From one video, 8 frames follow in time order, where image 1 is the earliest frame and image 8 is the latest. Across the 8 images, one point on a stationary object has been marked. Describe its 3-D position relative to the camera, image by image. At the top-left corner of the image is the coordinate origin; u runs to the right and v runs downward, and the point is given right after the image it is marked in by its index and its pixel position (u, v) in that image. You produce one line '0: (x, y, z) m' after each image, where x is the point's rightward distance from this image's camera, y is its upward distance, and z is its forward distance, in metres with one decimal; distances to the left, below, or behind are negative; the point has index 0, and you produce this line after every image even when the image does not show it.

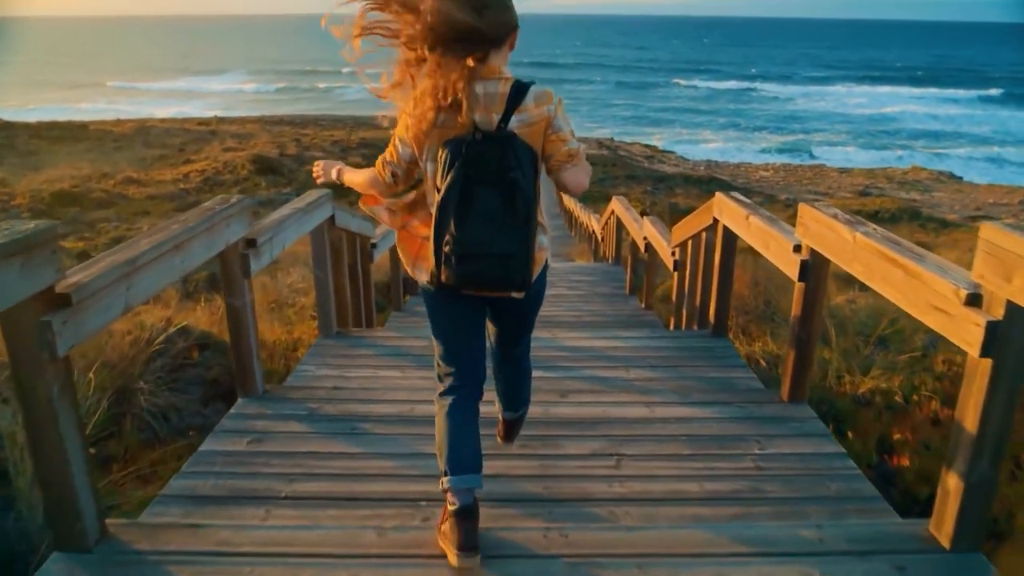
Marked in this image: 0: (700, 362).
0: (+0.8, -0.3, +3.5) m
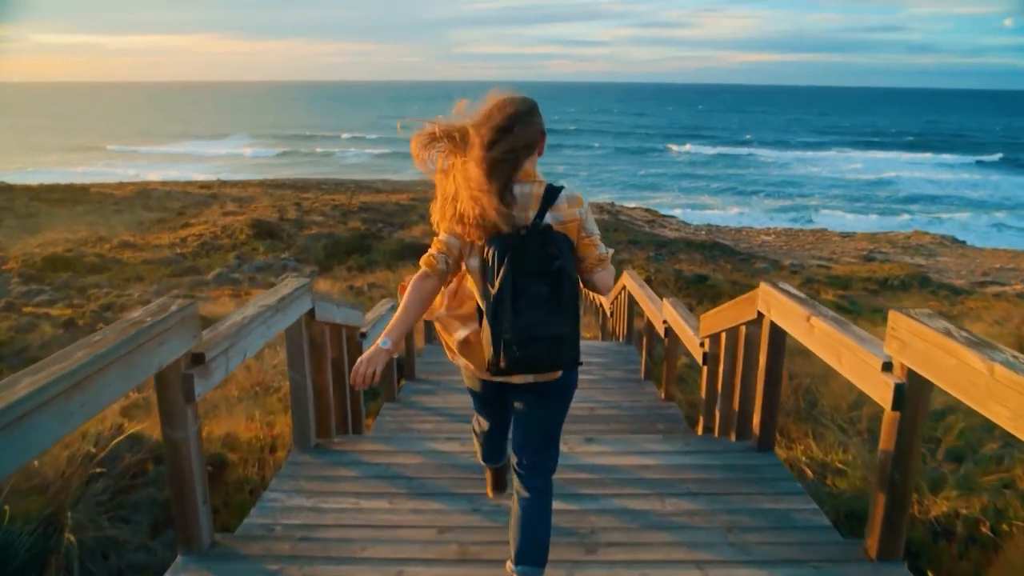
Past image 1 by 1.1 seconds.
0: (+0.9, -0.8, +2.9) m
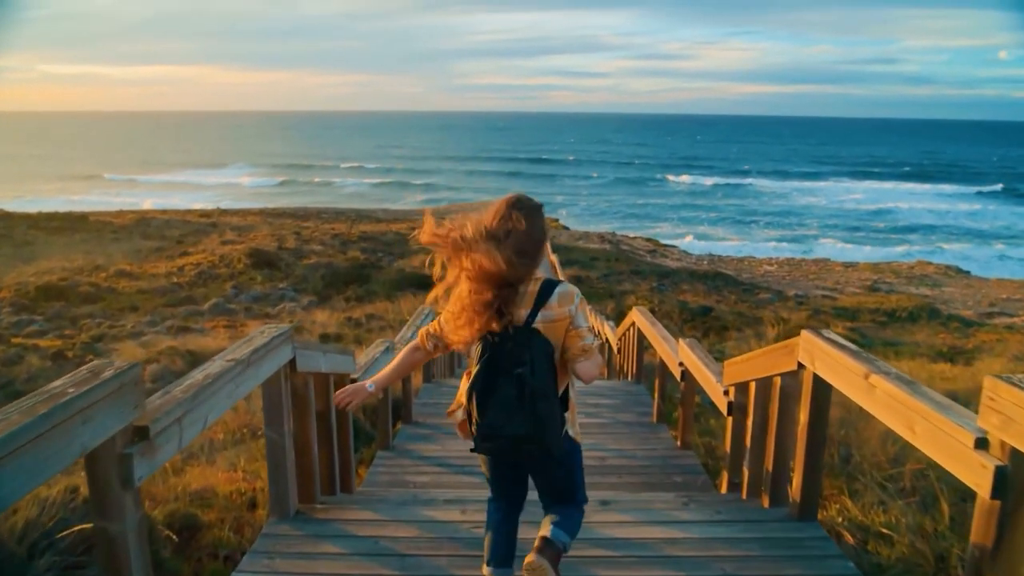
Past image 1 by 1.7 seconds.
0: (+0.9, -0.9, +2.5) m
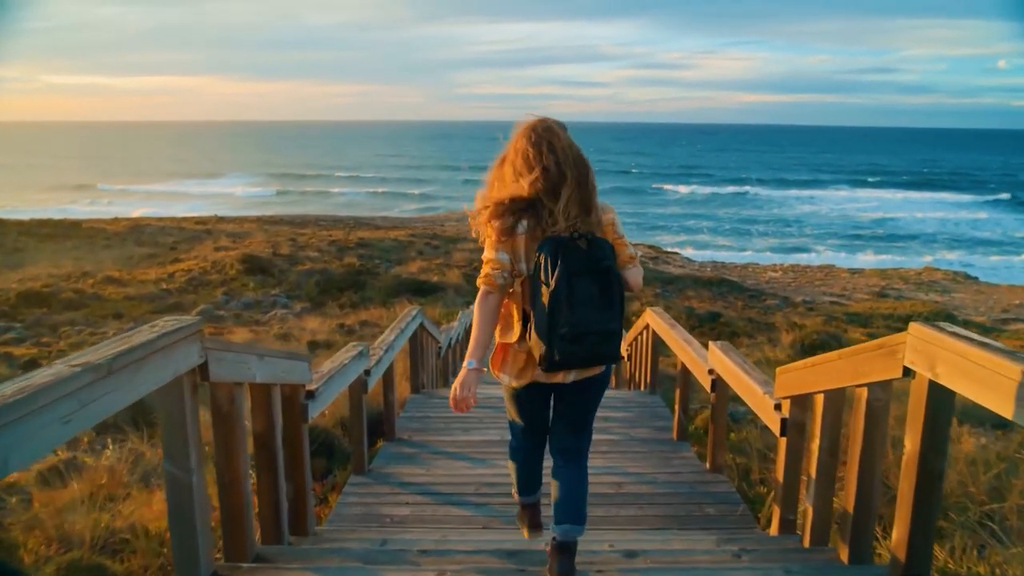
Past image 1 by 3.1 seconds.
0: (+0.9, -0.9, +1.7) m
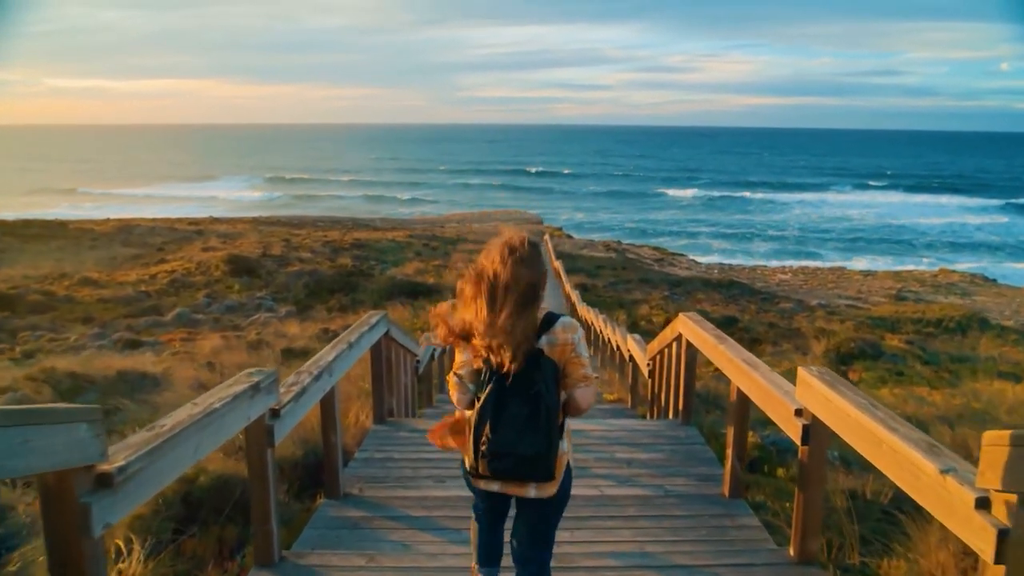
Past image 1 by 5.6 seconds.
0: (+0.8, -0.8, +0.3) m
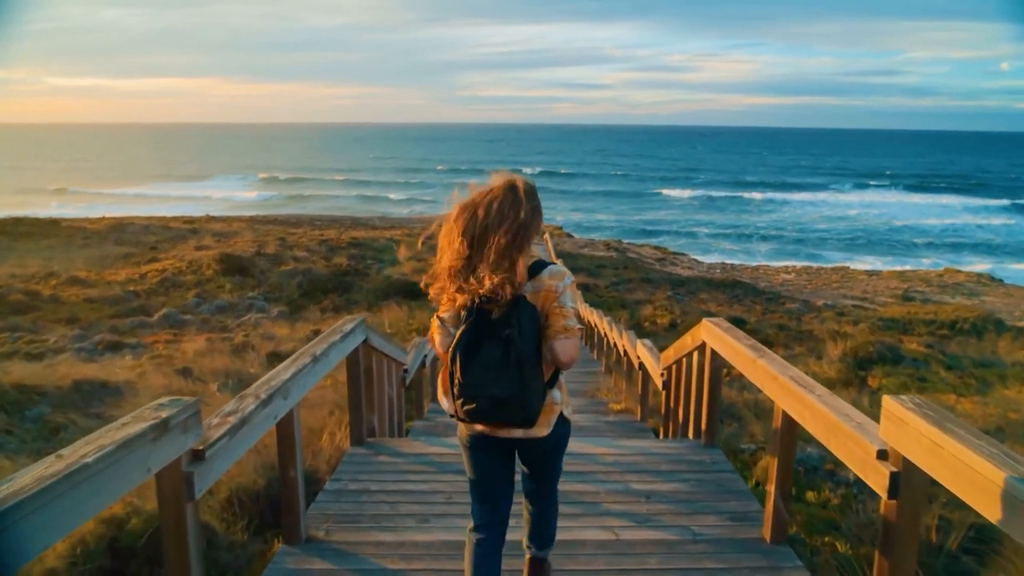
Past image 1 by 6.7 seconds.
0: (+0.8, -0.8, -0.3) m
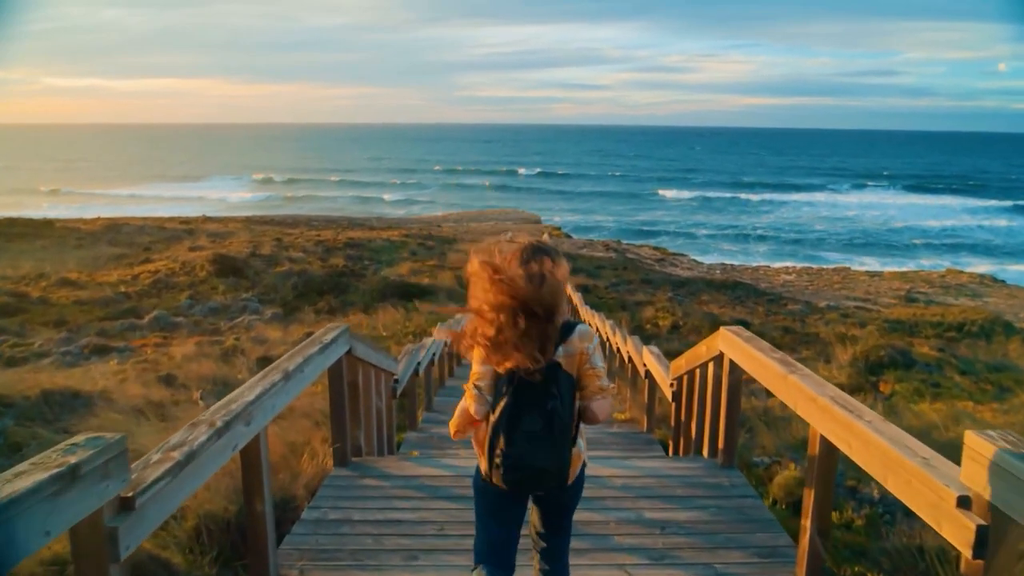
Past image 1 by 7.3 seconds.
0: (+0.8, -0.9, -0.7) m
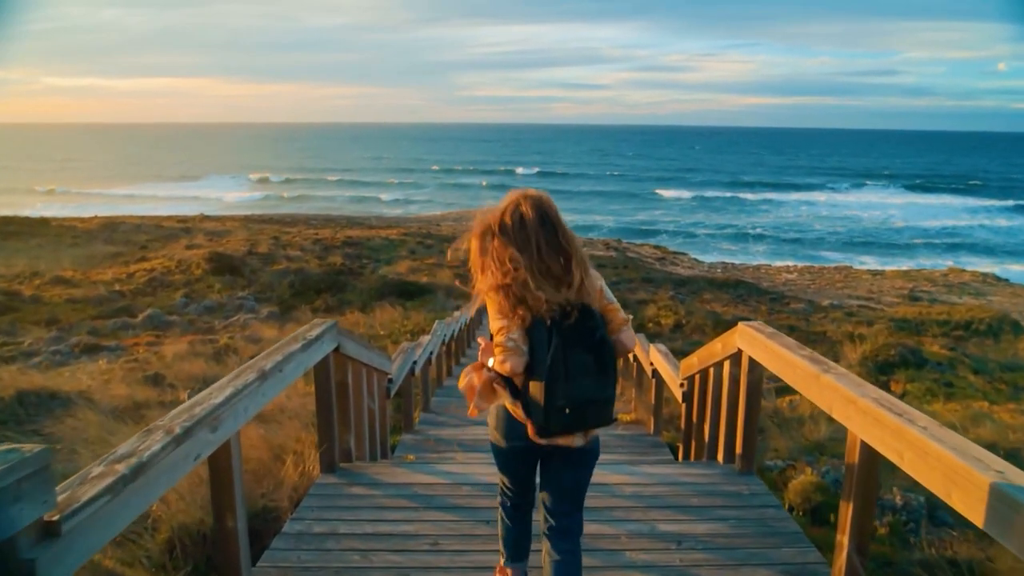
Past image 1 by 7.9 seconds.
0: (+0.8, -0.8, -1.0) m
